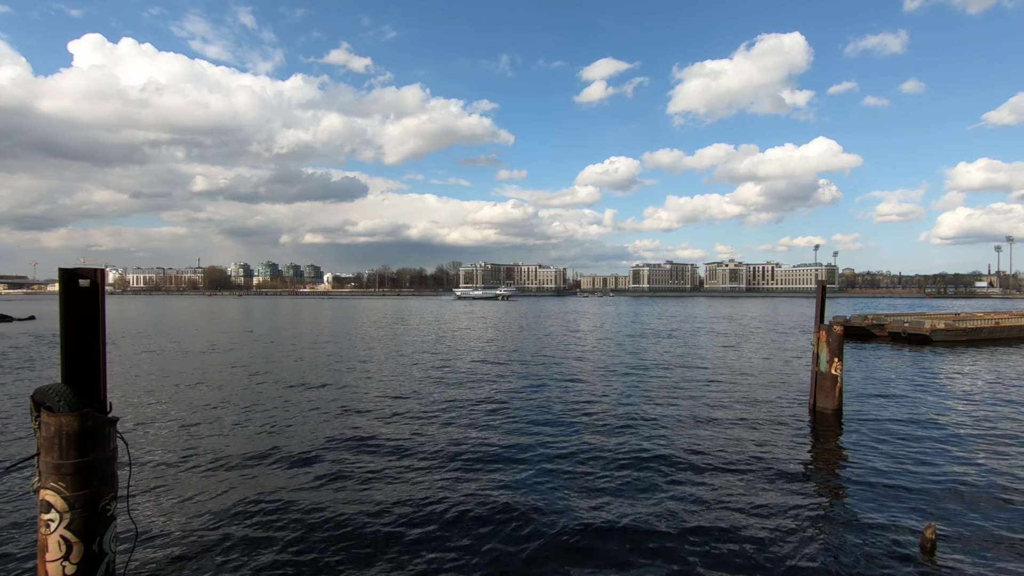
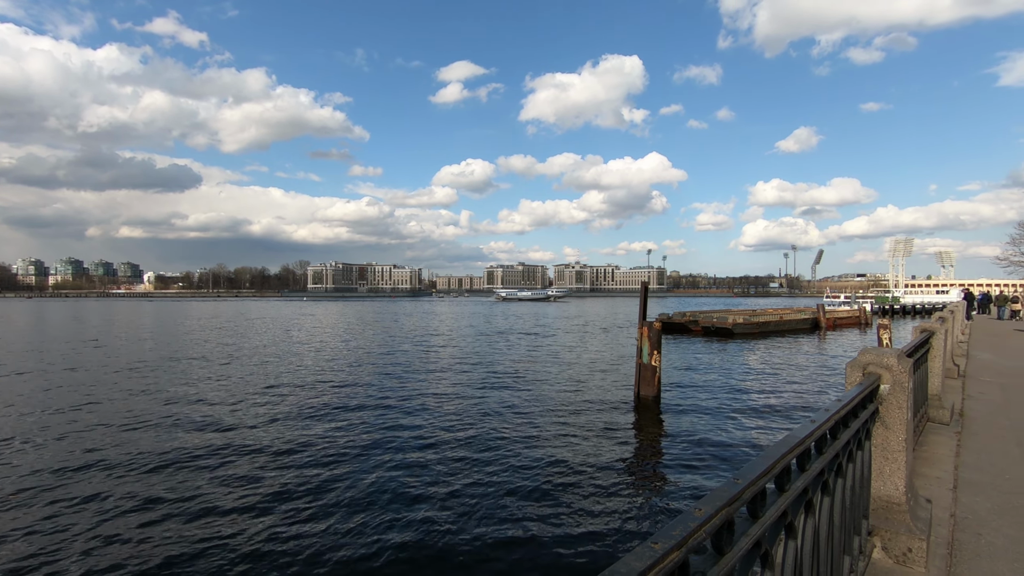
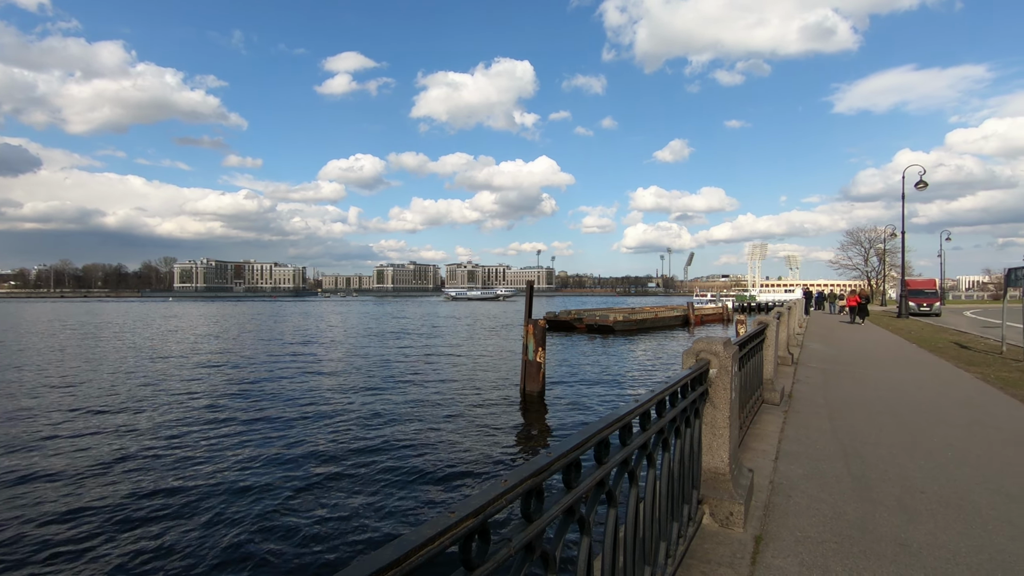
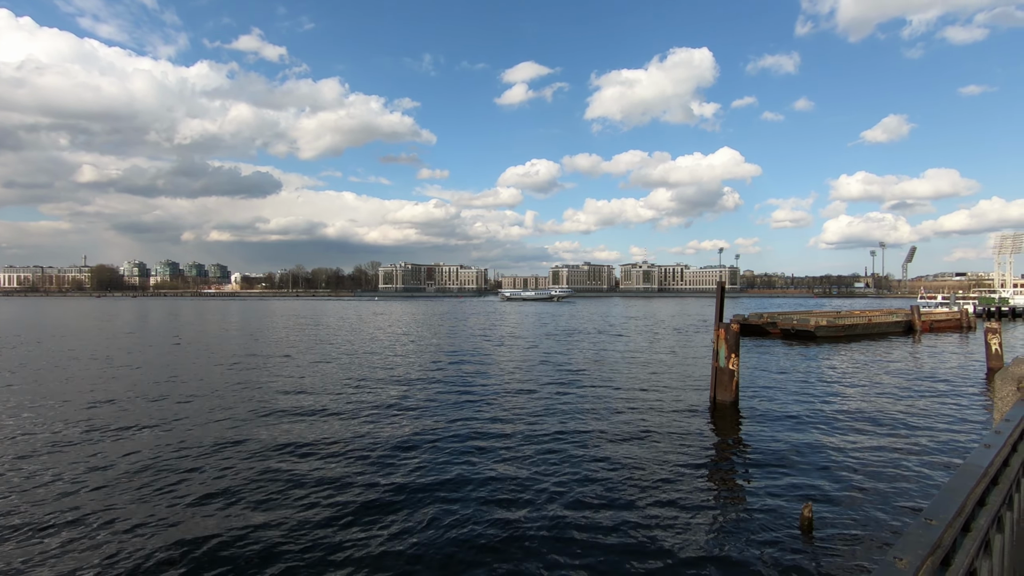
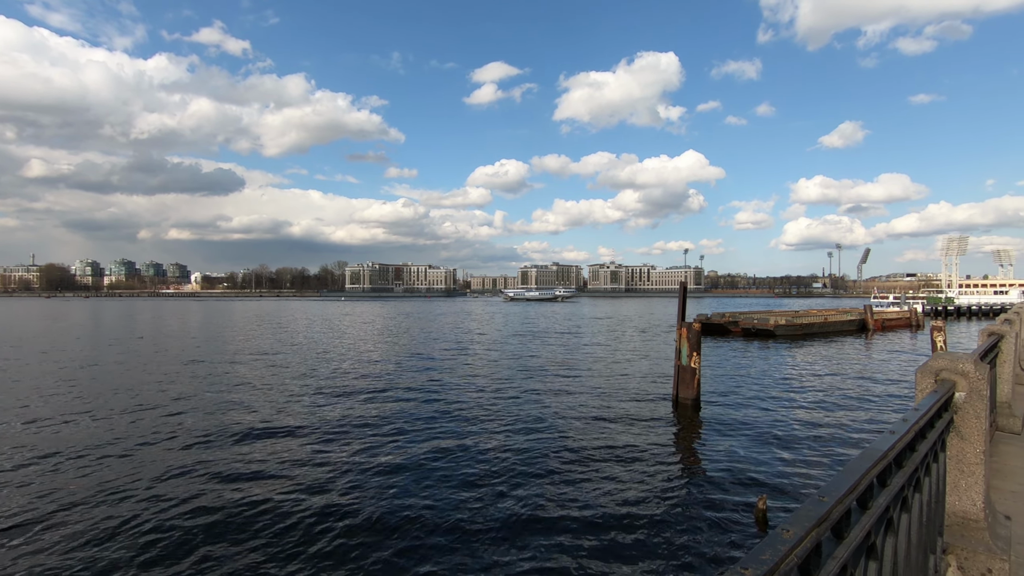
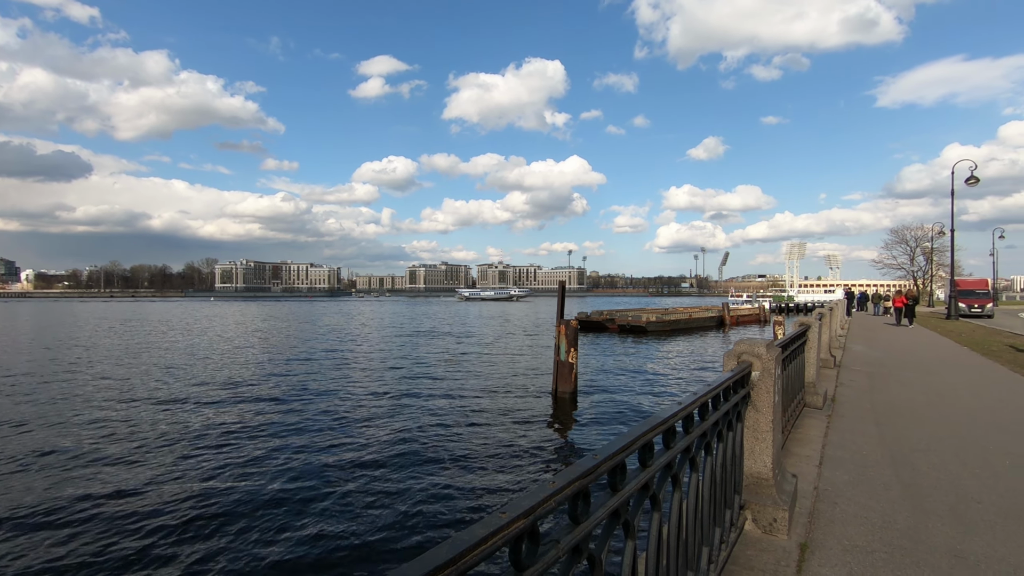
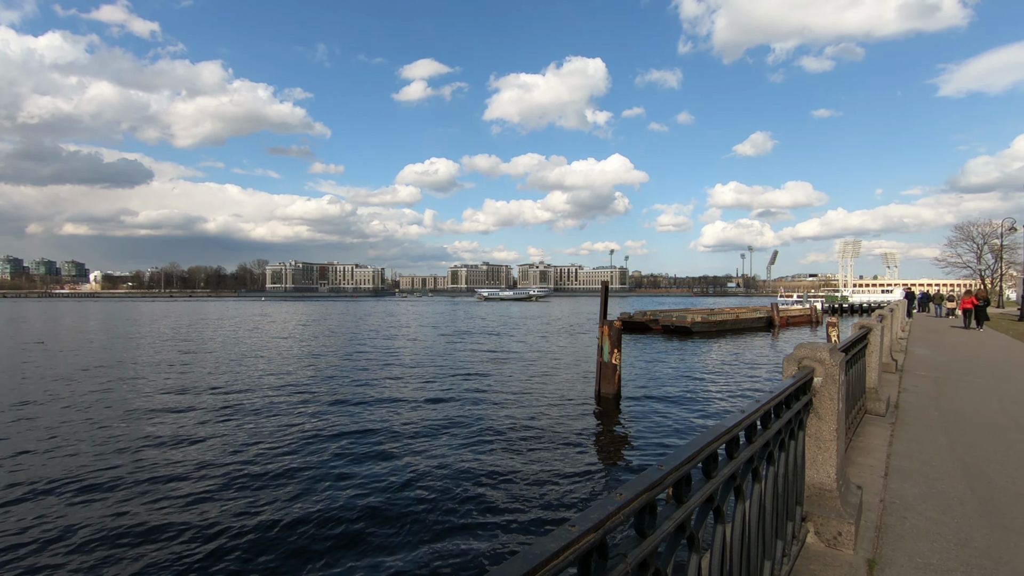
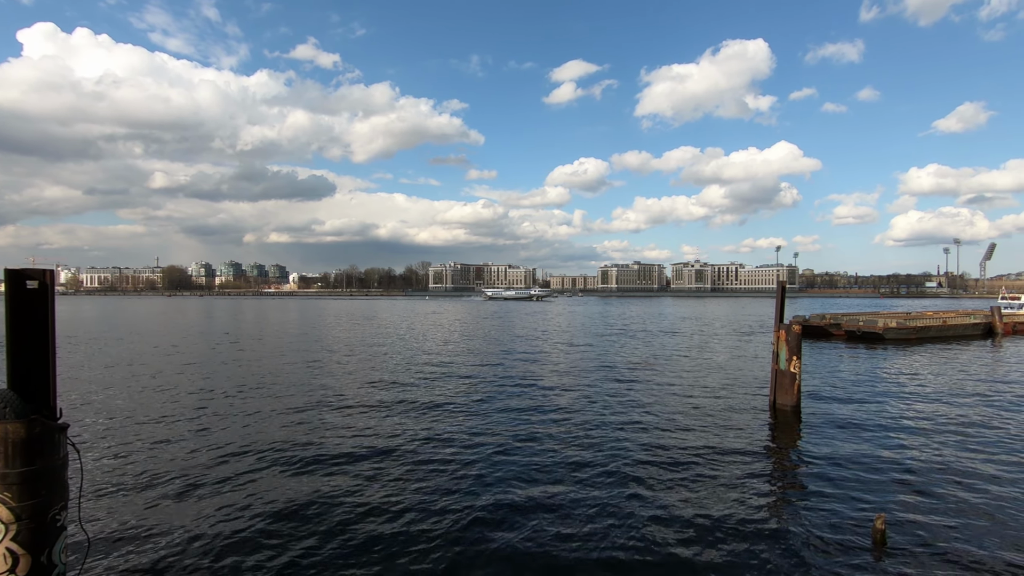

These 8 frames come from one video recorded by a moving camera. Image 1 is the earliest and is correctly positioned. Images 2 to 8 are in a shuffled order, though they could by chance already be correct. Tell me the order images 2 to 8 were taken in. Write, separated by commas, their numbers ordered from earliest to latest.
8, 4, 5, 2, 7, 6, 3
